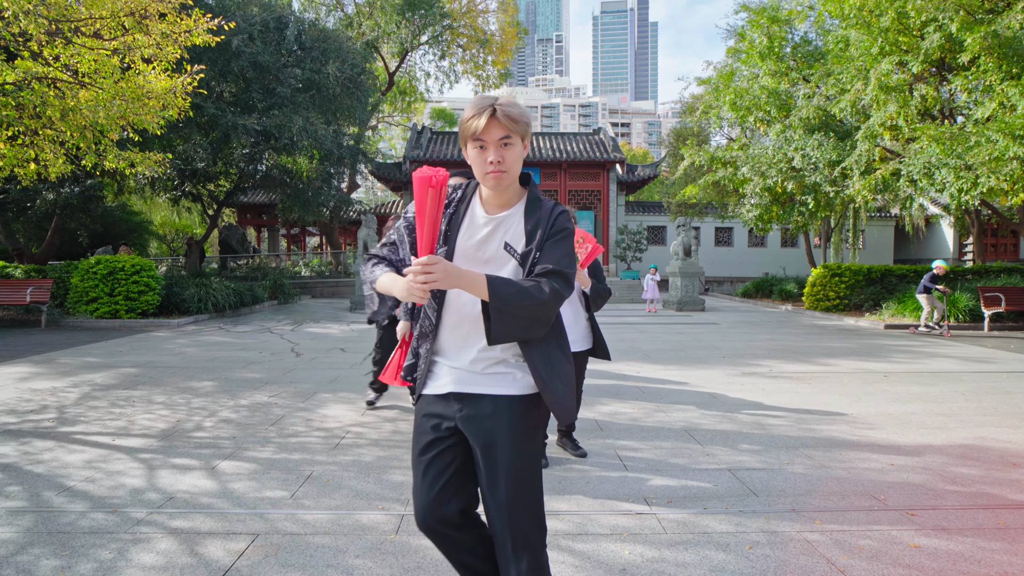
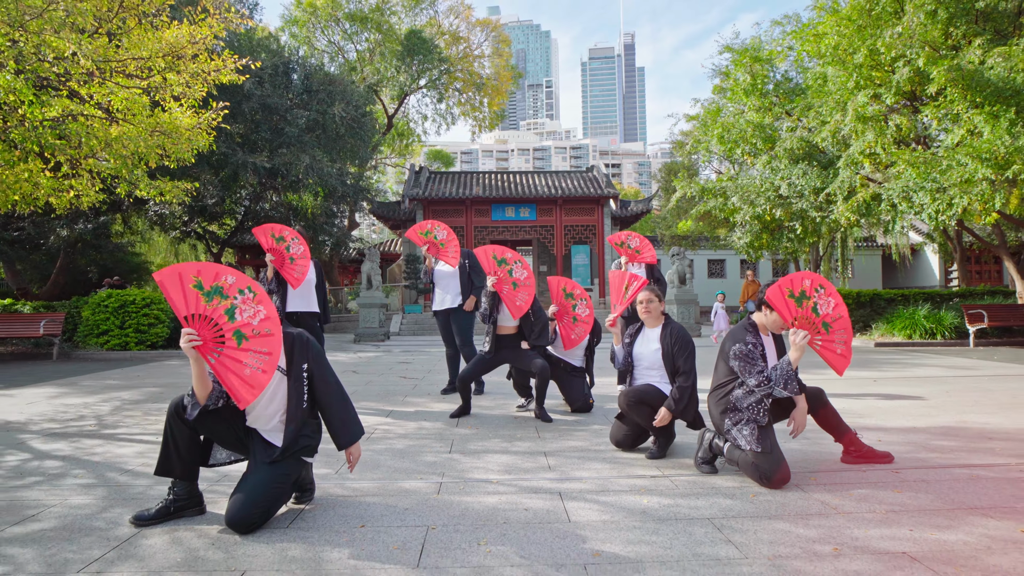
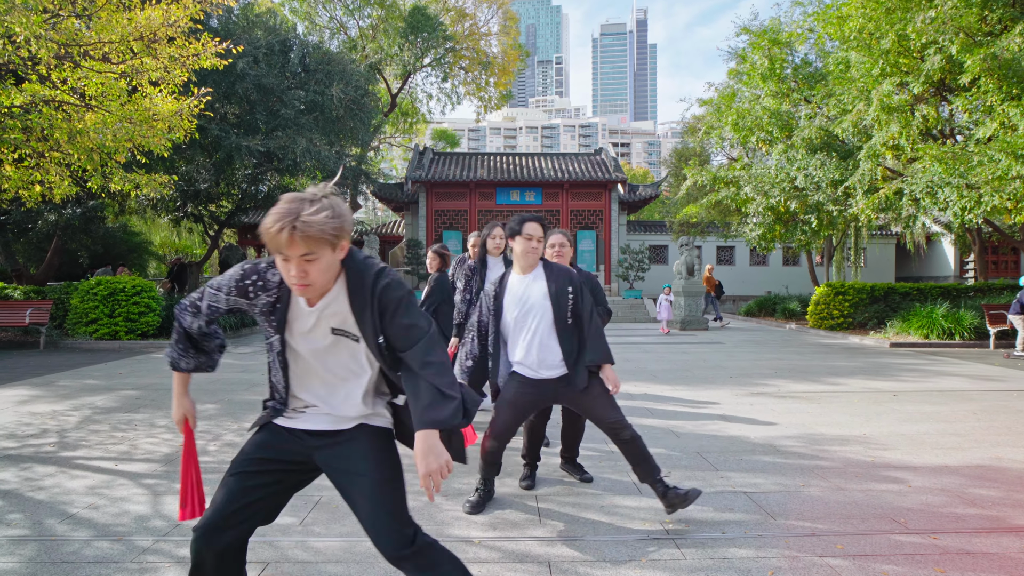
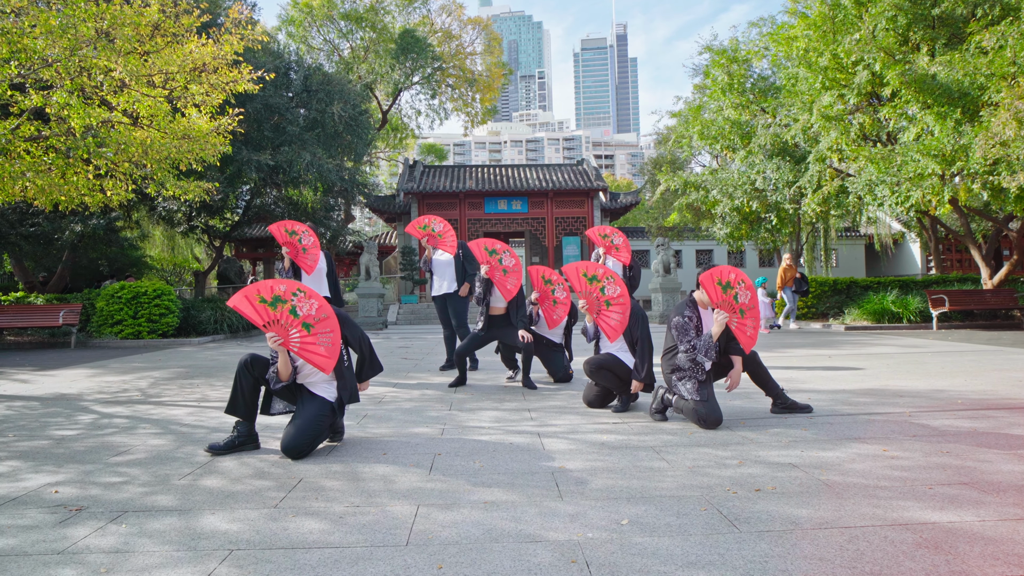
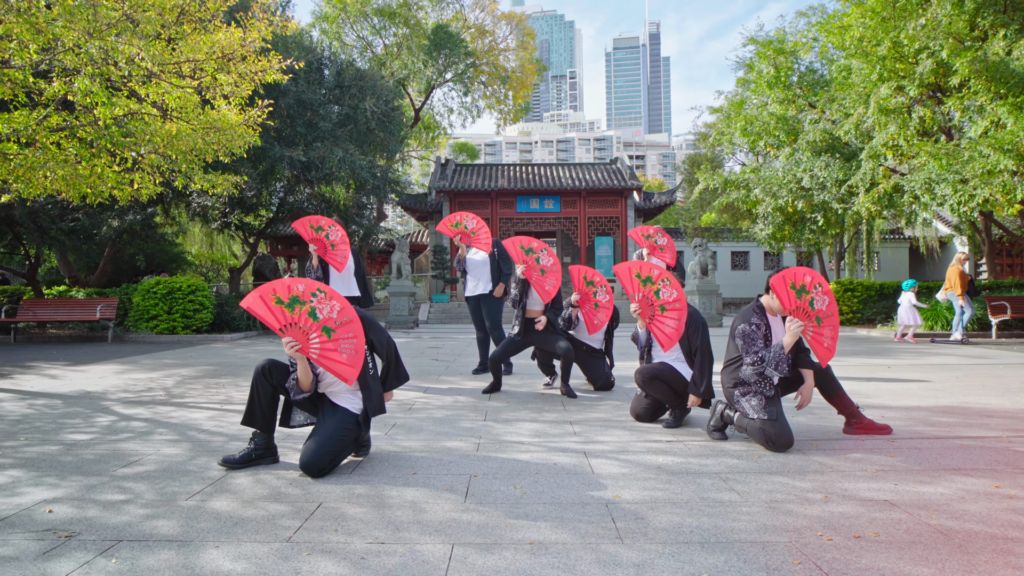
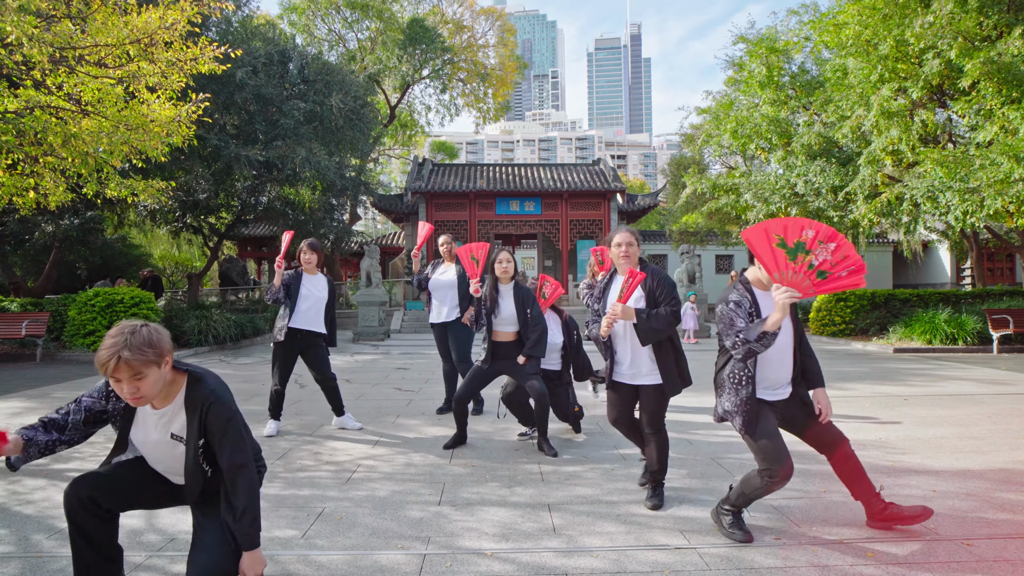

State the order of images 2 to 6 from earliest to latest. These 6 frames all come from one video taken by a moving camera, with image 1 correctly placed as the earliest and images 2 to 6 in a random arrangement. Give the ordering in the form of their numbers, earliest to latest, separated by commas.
3, 6, 2, 4, 5
